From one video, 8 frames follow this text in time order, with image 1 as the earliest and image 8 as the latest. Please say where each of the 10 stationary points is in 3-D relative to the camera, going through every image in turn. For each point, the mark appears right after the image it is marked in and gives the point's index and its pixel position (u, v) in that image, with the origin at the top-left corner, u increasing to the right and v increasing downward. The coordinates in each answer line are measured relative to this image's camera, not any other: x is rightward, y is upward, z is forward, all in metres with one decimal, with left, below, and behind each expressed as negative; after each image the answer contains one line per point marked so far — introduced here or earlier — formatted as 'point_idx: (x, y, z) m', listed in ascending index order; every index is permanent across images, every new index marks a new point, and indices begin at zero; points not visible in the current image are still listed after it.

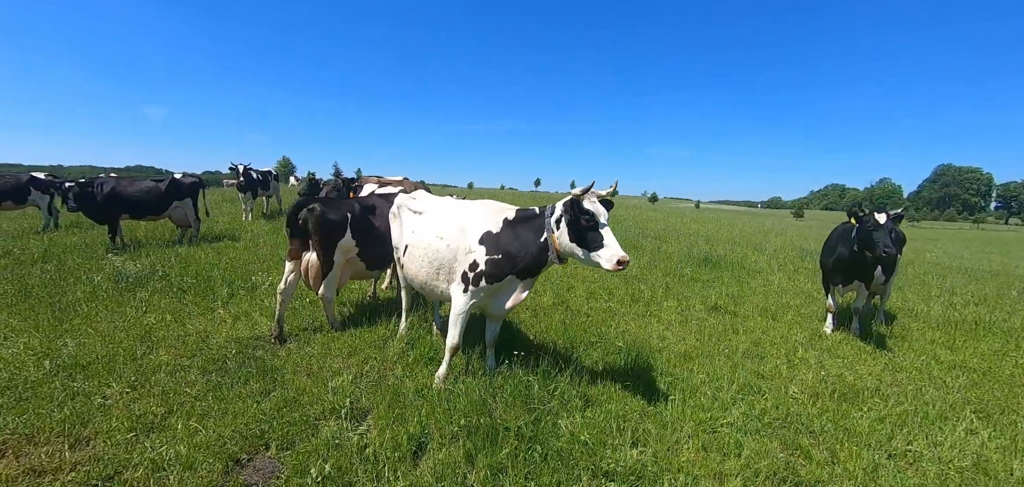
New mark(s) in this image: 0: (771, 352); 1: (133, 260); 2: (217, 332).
0: (+3.8, -1.6, +6.5) m
1: (-7.0, -0.3, +8.2) m
2: (-3.7, -1.1, +5.6) m
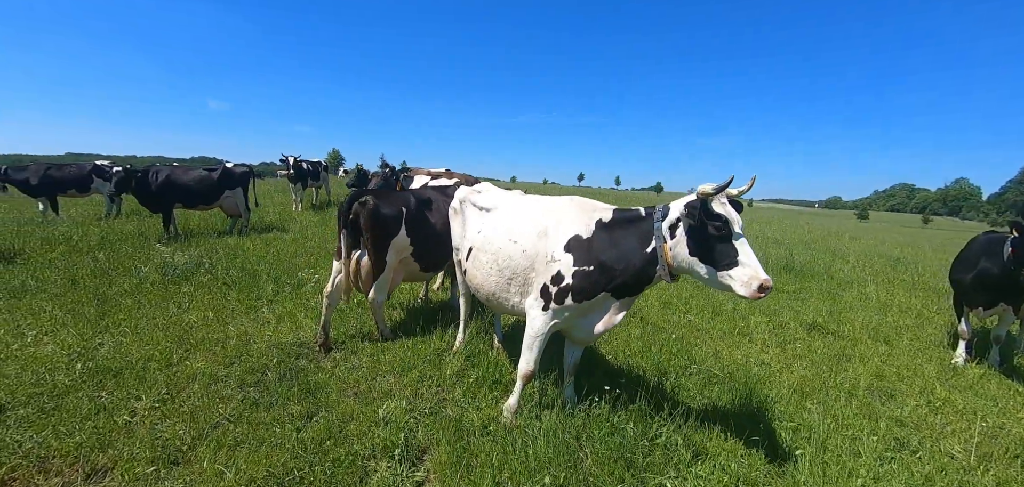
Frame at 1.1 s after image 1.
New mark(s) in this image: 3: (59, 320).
0: (+4.7, -1.7, +5.3) m
1: (-5.9, -0.1, +7.9) m
2: (-2.9, -1.1, +5.1) m
3: (-5.4, -0.9, +5.3) m
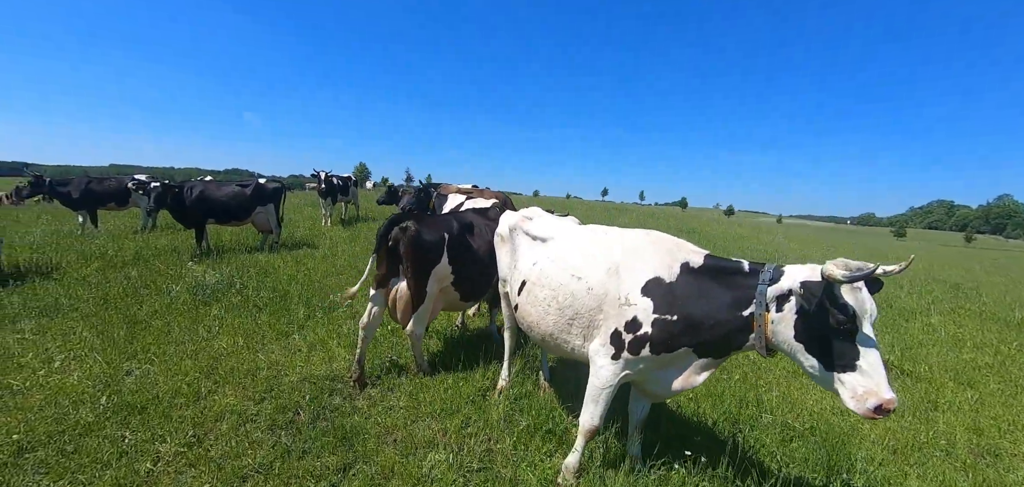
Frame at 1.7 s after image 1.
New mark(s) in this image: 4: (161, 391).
0: (+5.2, -2.1, +4.6) m
1: (-5.2, -0.4, +7.8) m
2: (-2.4, -1.3, +4.8) m
3: (-4.9, -1.1, +5.1) m
4: (-3.3, -1.4, +4.2) m
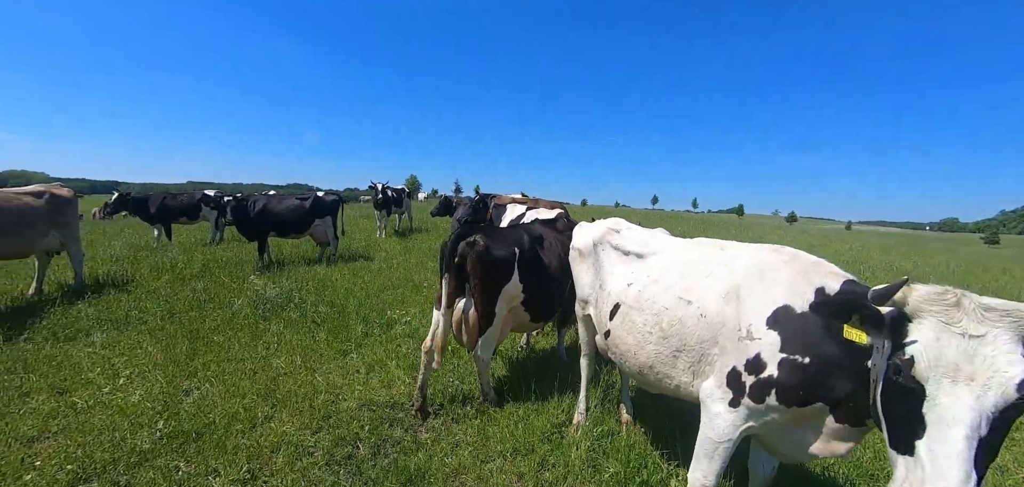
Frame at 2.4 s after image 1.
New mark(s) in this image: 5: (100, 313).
0: (+5.9, -2.2, +3.5) m
1: (-4.2, -0.7, +7.8) m
2: (-1.6, -1.5, +4.5) m
3: (-4.1, -1.3, +5.1) m
4: (-2.6, -1.5, +3.9) m
5: (-6.0, -1.0, +6.4) m
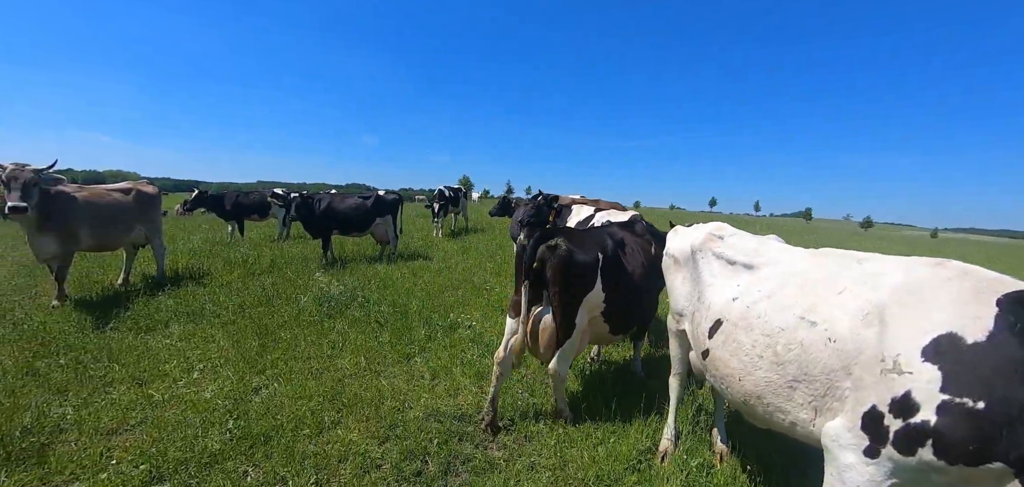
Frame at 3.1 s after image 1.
0: (+6.4, -2.4, +2.5) m
1: (-3.1, -0.6, +7.8) m
2: (-0.9, -1.5, +4.2) m
3: (-3.3, -1.3, +5.1) m
4: (-2.0, -1.5, +3.8) m
5: (-5.0, -0.9, +6.7) m
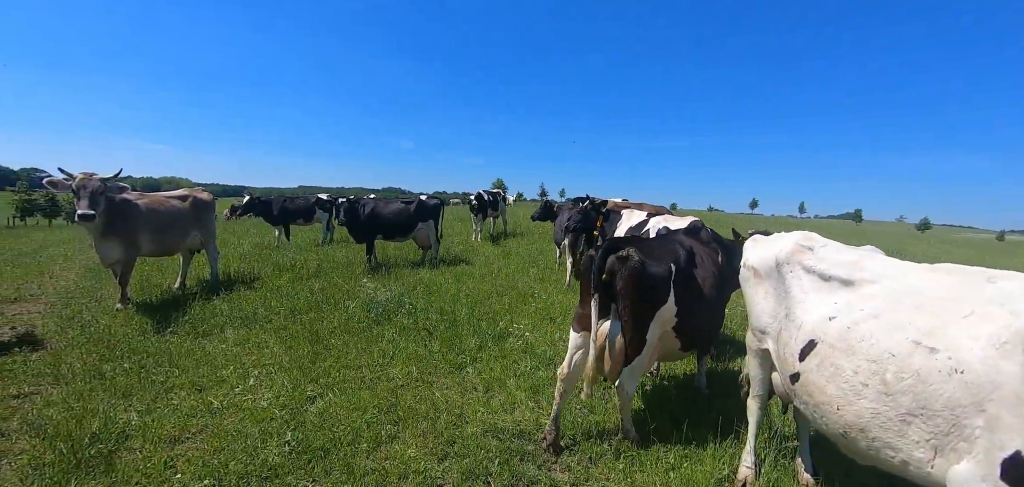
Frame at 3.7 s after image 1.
0: (+6.8, -2.5, +1.8) m
1: (-2.3, -0.7, +7.8) m
2: (-0.4, -1.6, +4.1) m
3: (-2.7, -1.3, +5.1) m
4: (-1.4, -1.6, +3.7) m
5: (-4.3, -1.0, +6.8) m
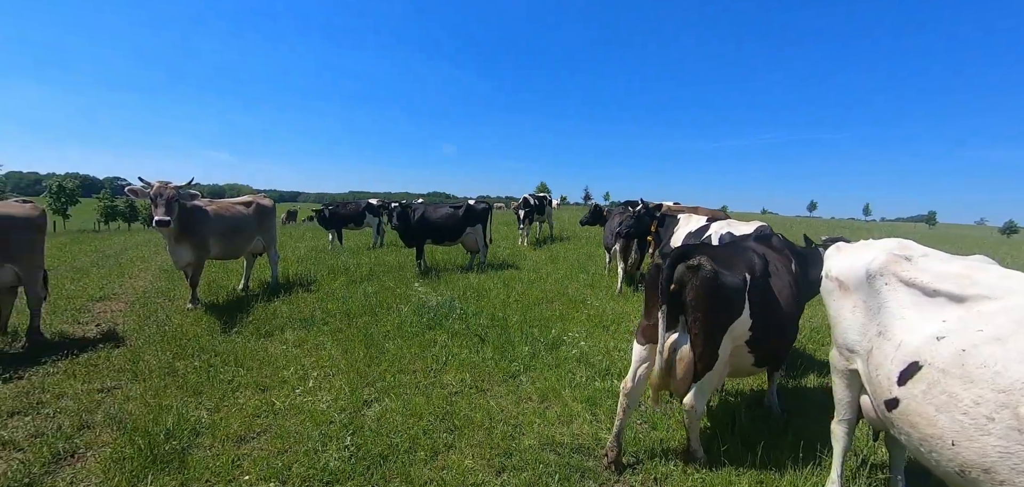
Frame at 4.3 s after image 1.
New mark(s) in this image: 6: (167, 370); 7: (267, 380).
0: (+7.1, -2.5, +1.0) m
1: (-1.4, -0.8, +7.8) m
2: (+0.1, -1.6, +4.0) m
3: (-2.1, -1.4, +5.2) m
4: (-0.9, -1.6, +3.7) m
5: (-3.5, -1.1, +7.0) m
6: (-4.1, -1.5, +5.3) m
7: (-2.7, -1.5, +4.9) m
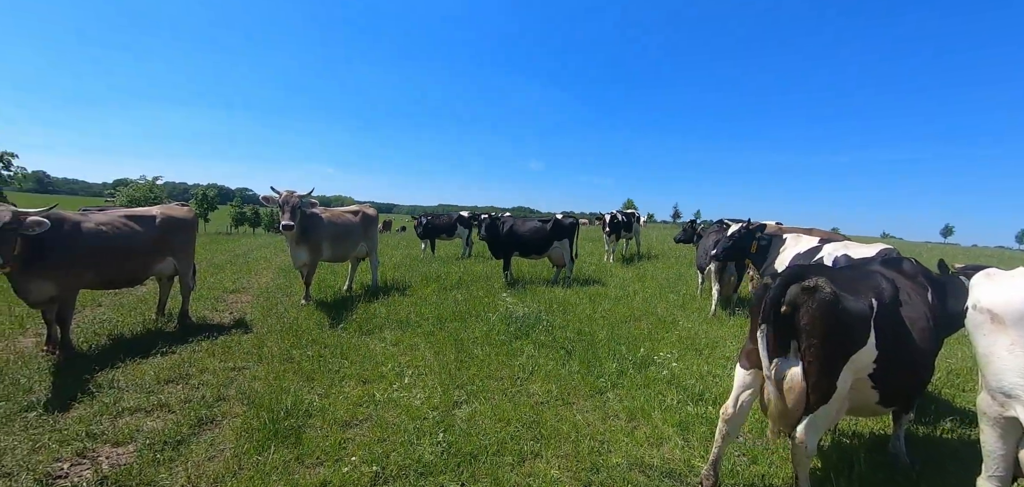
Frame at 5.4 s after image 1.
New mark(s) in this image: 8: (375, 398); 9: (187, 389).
0: (+7.1, -2.8, -0.3) m
1: (+0.1, -1.0, +8.0) m
2: (+0.9, -1.7, +3.9) m
3: (-1.0, -1.5, +5.5) m
4: (-0.2, -1.7, +3.8) m
5: (-2.1, -1.2, +7.6) m
6: (-3.0, -1.5, +5.9) m
7: (-1.7, -1.6, +5.3) m
8: (-1.4, -1.6, +4.7) m
9: (-3.7, -1.6, +5.0) m
